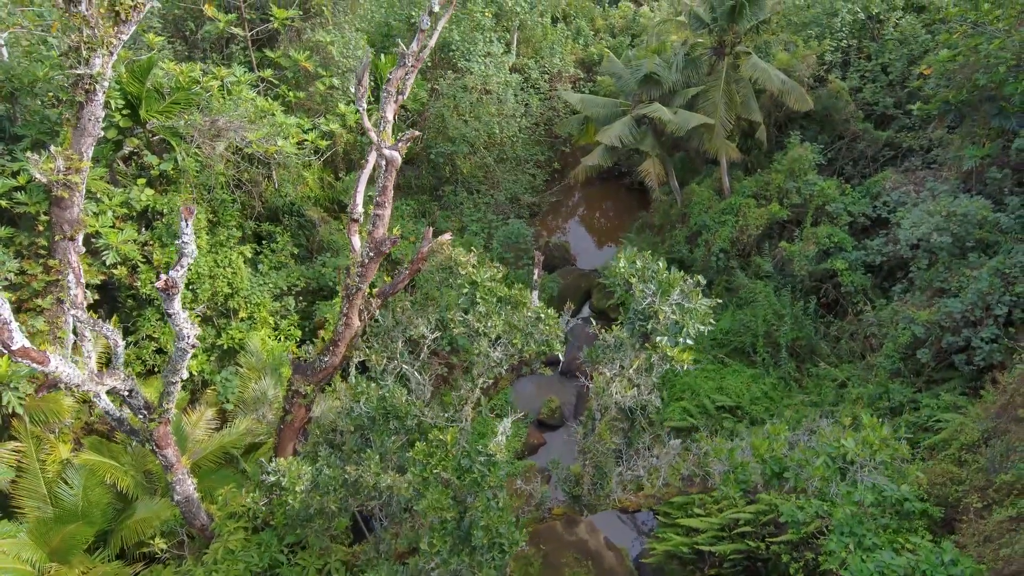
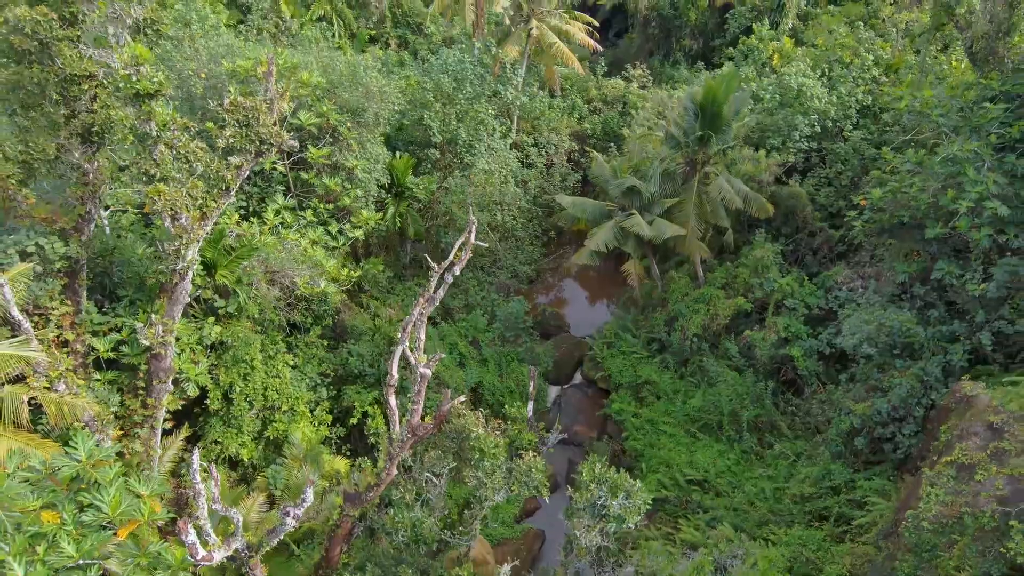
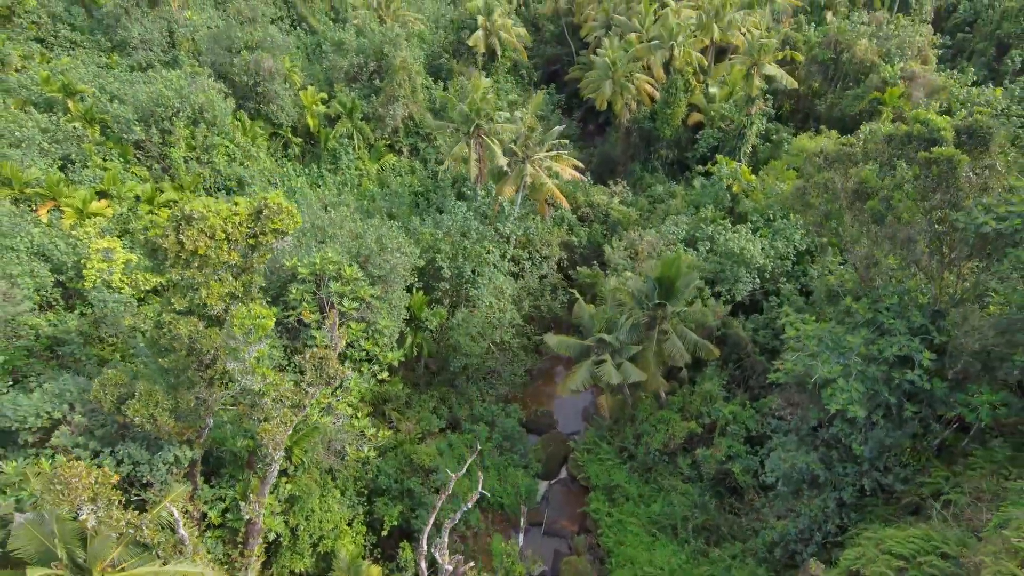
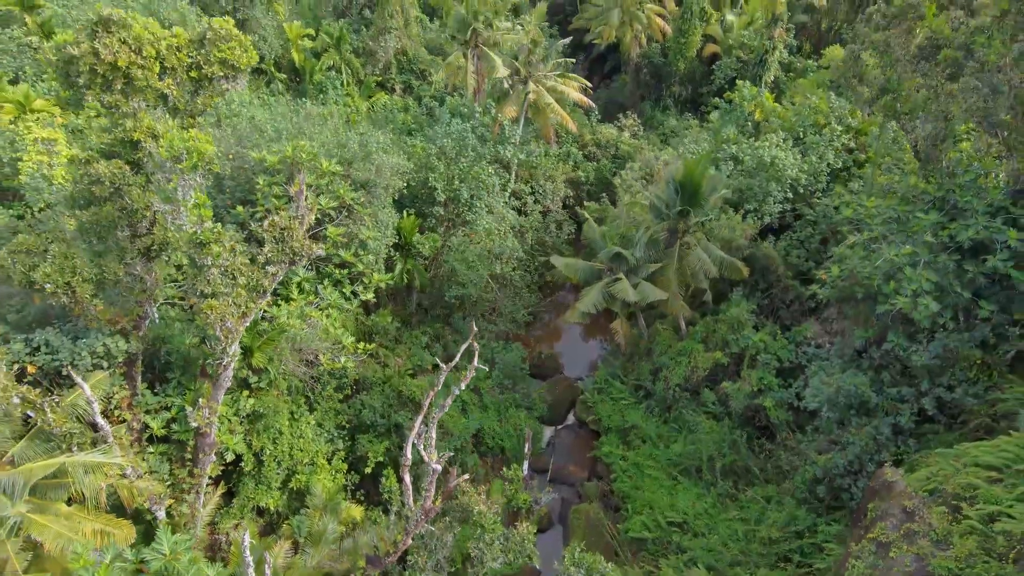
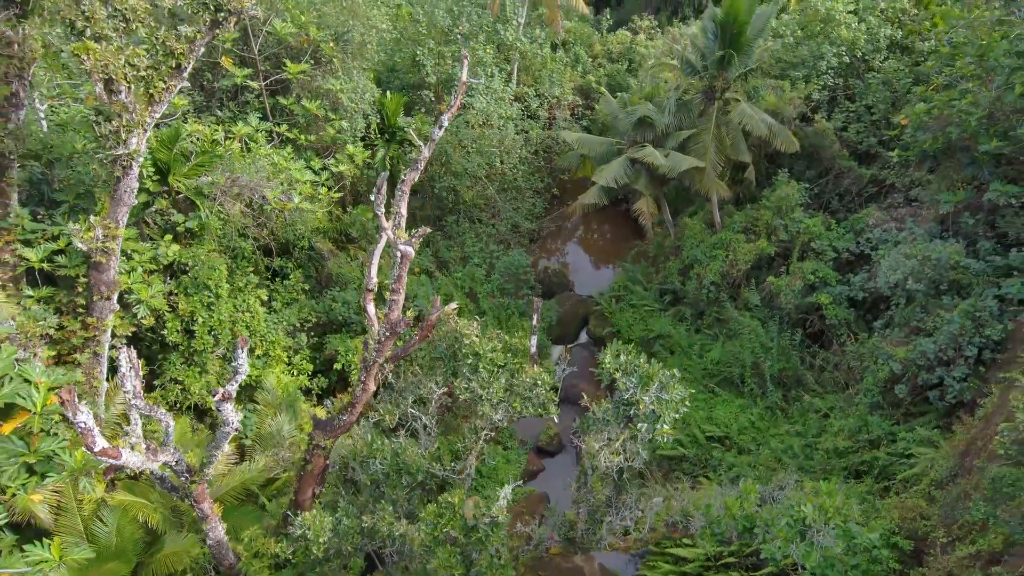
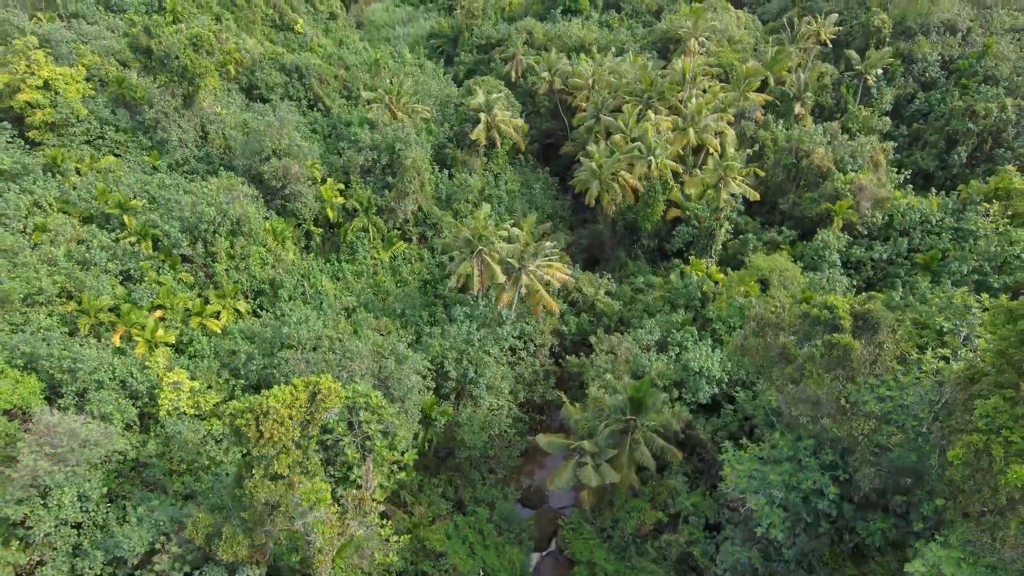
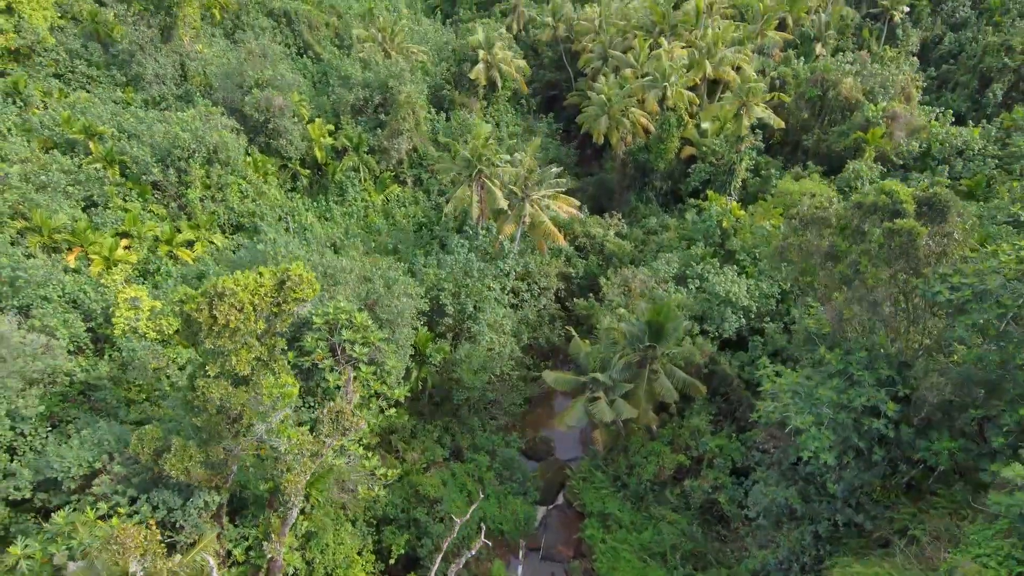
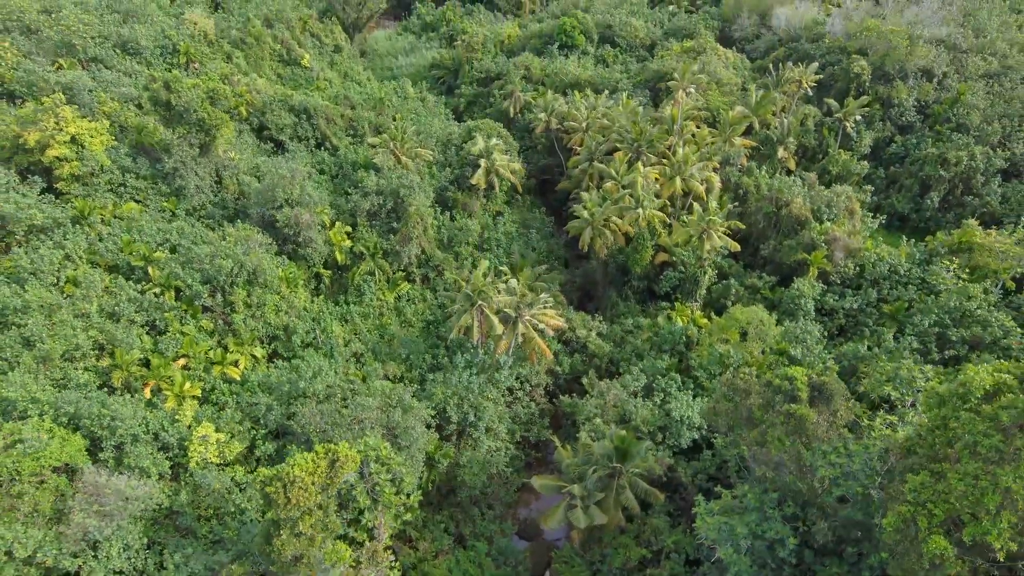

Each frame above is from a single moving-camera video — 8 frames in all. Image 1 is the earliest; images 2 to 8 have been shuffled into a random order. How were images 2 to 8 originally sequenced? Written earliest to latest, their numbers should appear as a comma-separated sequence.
5, 2, 4, 3, 7, 6, 8
